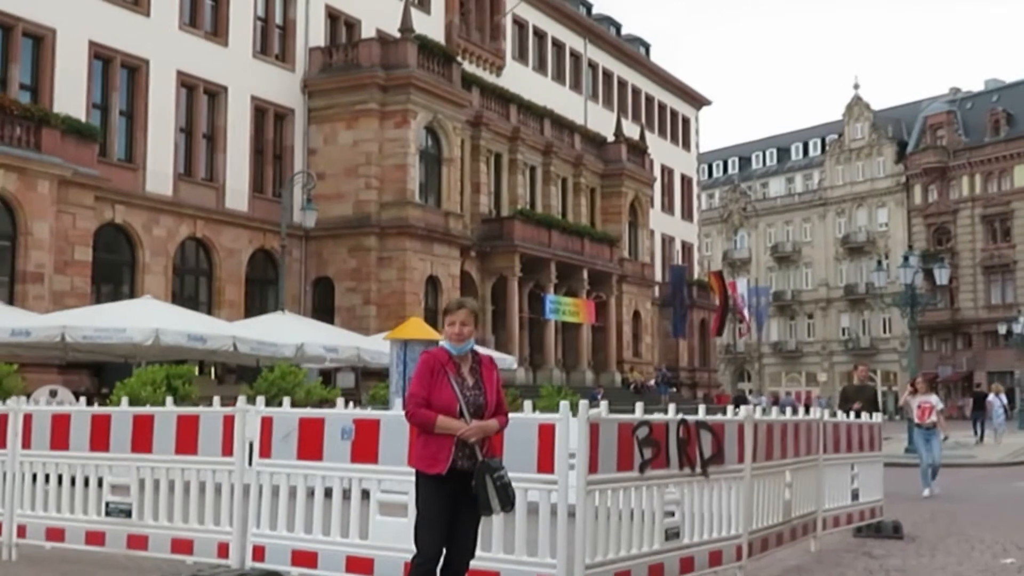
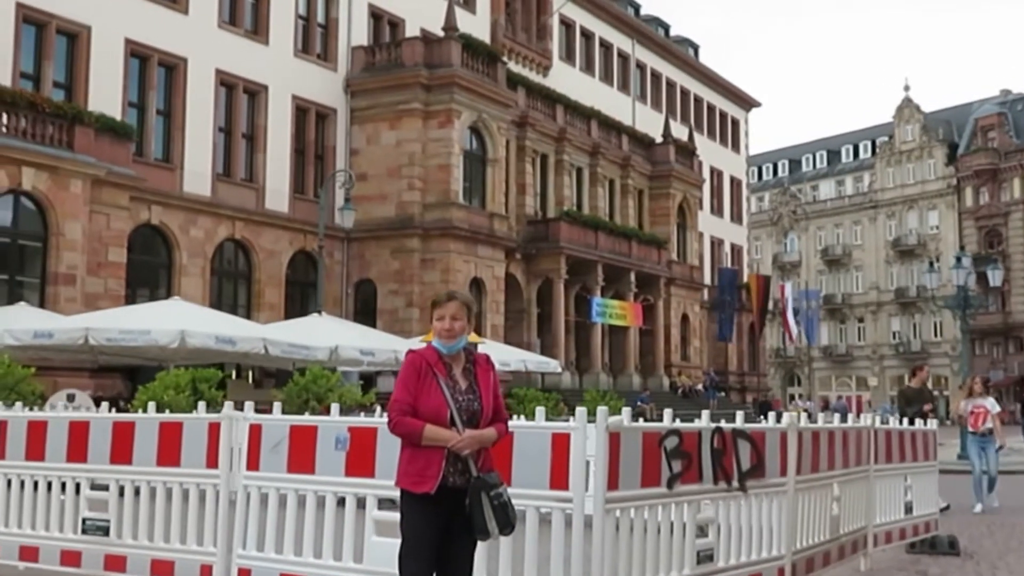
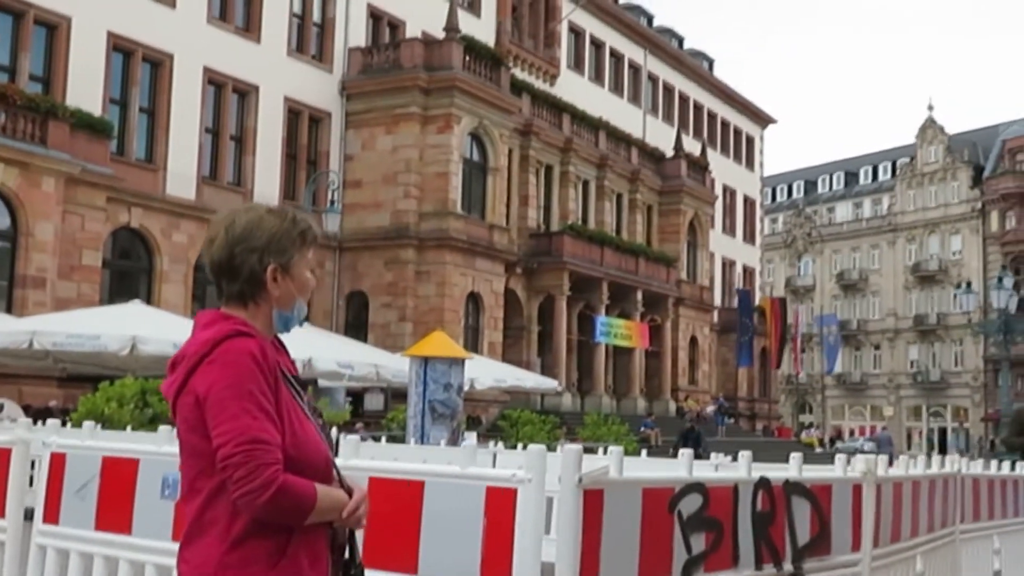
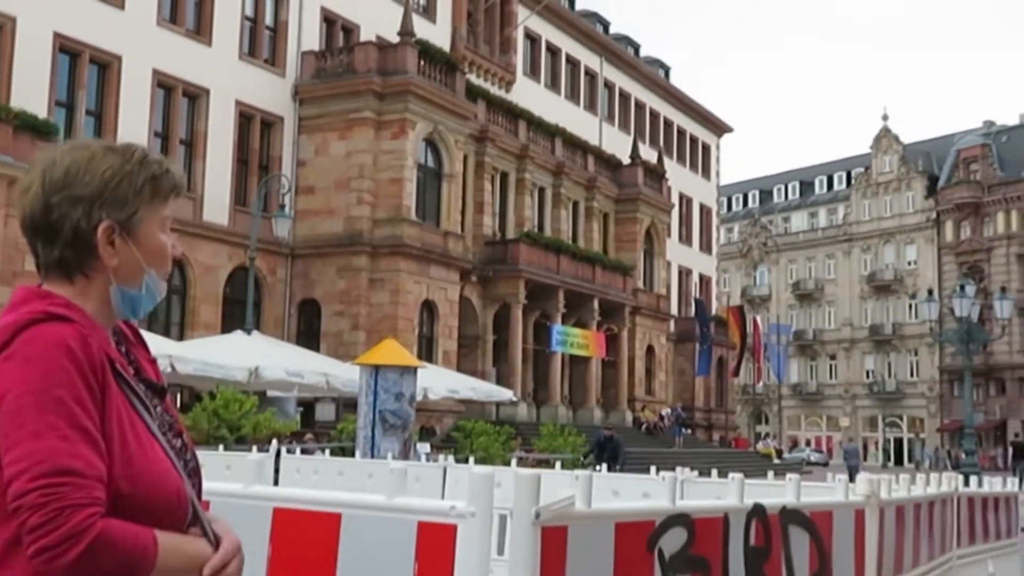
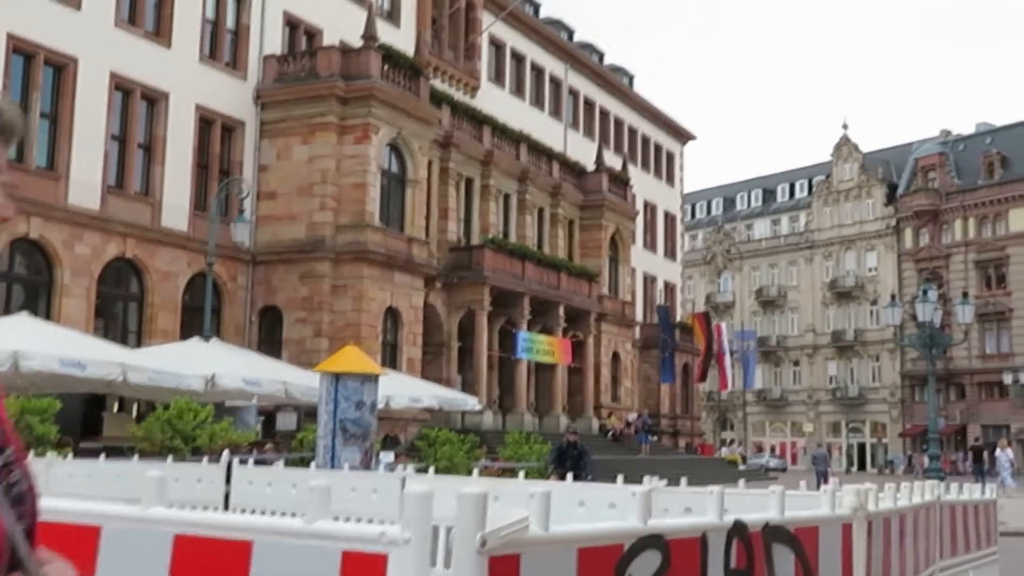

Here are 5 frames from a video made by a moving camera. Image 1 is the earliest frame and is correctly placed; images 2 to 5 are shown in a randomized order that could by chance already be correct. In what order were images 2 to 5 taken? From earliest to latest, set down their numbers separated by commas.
2, 3, 4, 5
